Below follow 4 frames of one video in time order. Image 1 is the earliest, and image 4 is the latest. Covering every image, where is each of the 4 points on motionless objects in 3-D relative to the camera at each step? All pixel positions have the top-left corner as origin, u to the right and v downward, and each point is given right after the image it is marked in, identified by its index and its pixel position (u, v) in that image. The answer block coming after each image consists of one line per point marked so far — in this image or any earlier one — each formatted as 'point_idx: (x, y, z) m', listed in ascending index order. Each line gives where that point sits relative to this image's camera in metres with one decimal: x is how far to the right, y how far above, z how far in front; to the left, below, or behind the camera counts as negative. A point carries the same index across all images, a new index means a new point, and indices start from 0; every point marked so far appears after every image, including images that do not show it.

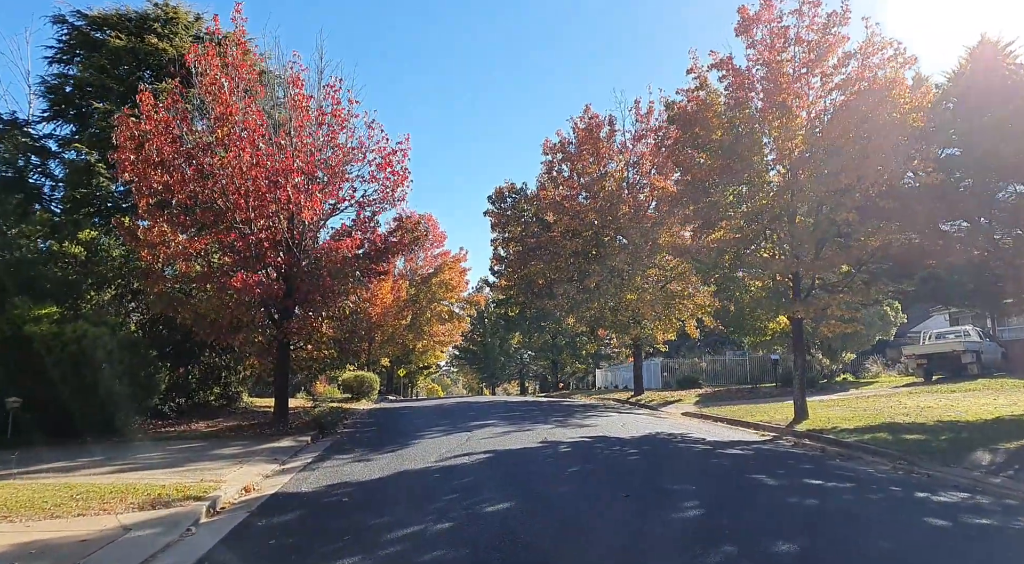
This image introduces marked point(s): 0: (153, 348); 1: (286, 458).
0: (-8.3, -1.5, +15.6) m
1: (-4.0, -3.1, +11.8) m
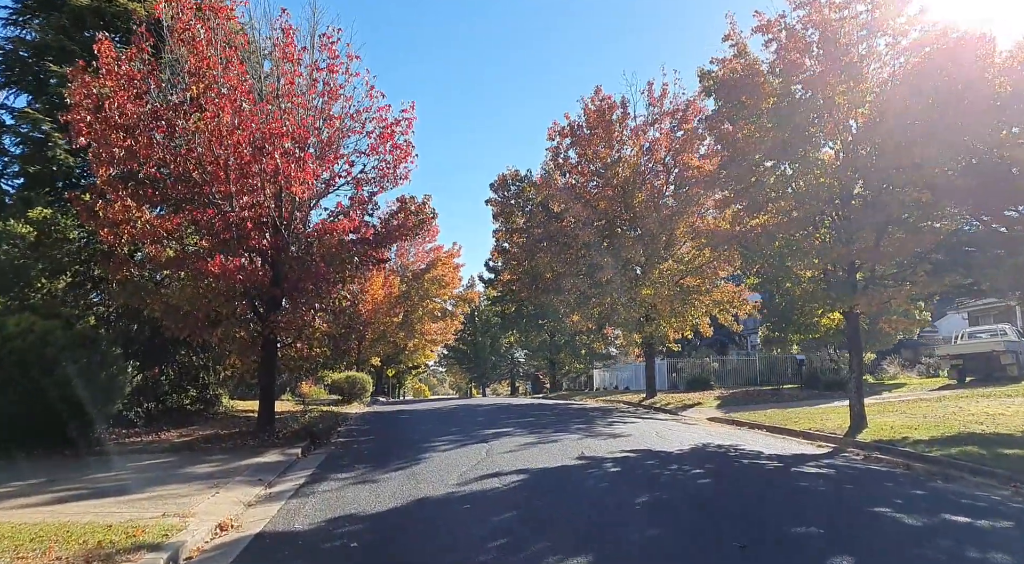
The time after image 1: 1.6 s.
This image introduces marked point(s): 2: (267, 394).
0: (-7.9, -1.3, +13.5) m
1: (-3.5, -2.9, +9.8) m
2: (-5.1, -2.3, +13.9) m
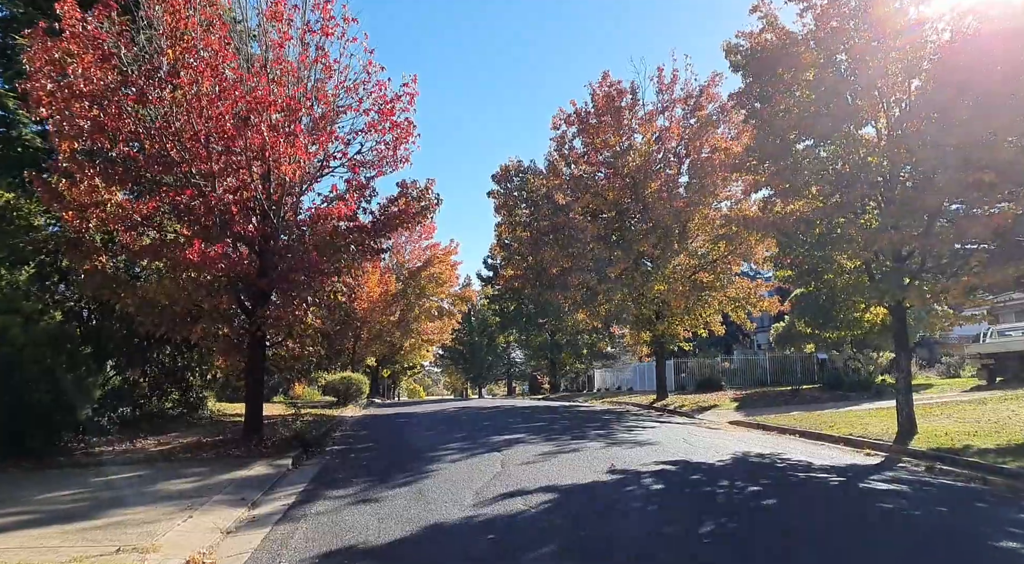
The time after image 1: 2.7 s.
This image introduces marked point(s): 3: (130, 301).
0: (-7.7, -1.1, +12.1) m
1: (-3.2, -2.7, +8.5) m
2: (-4.8, -2.2, +12.5) m
3: (-6.2, -0.3, +10.9) m
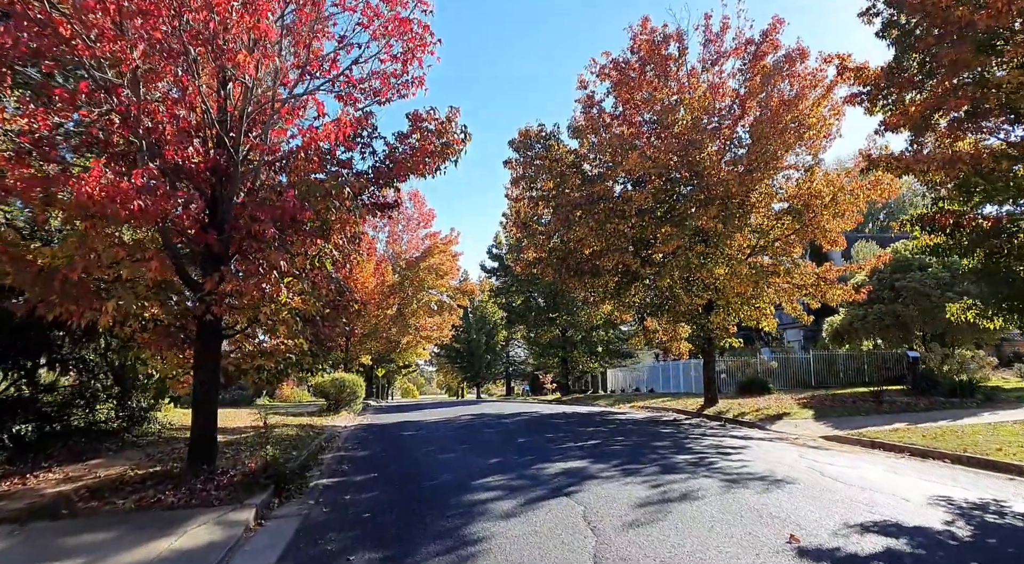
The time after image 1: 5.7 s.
0: (-6.8, -0.6, +8.2) m
1: (-2.3, -2.2, +4.6) m
2: (-4.0, -1.7, +8.7) m
3: (-5.4, +0.2, +7.0) m
